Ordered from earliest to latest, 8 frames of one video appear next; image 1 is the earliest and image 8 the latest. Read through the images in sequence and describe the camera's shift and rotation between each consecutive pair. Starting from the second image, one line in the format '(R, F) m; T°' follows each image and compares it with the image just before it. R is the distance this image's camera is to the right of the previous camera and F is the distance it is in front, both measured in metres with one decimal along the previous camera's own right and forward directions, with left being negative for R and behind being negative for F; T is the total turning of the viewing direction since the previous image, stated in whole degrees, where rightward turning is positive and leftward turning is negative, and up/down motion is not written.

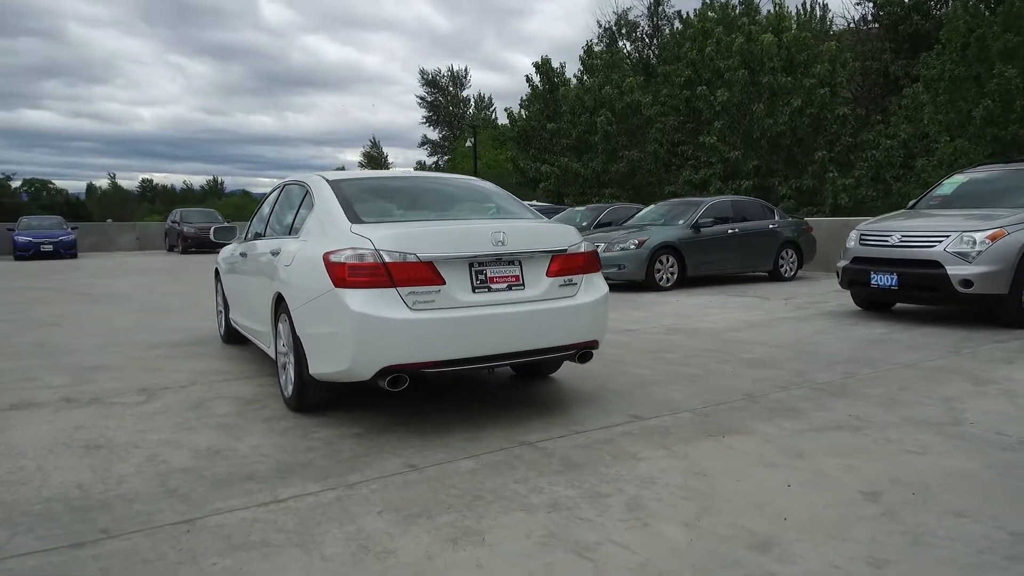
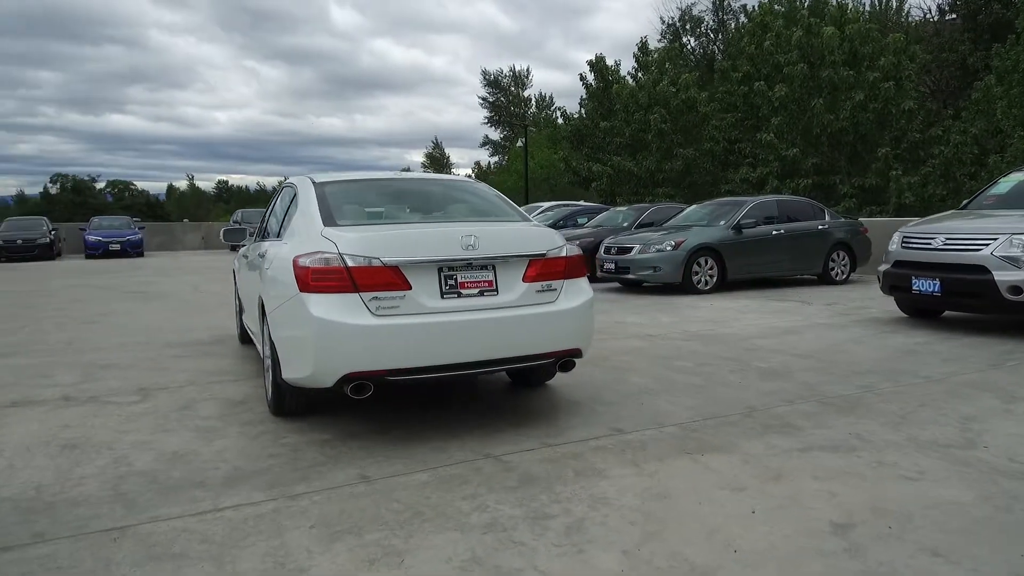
(+0.6, +0.2) m; -5°
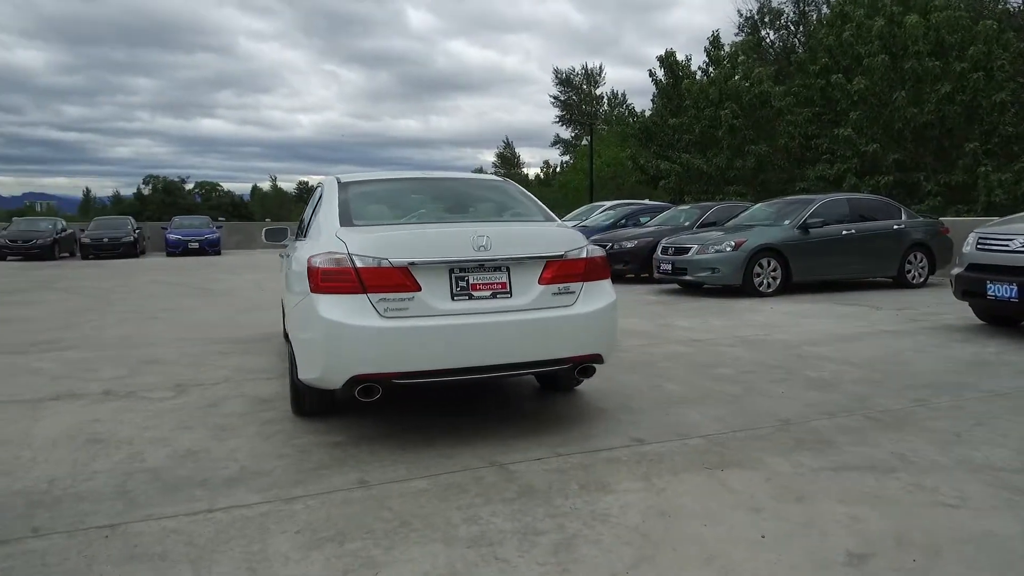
(+0.3, +0.2) m; -6°
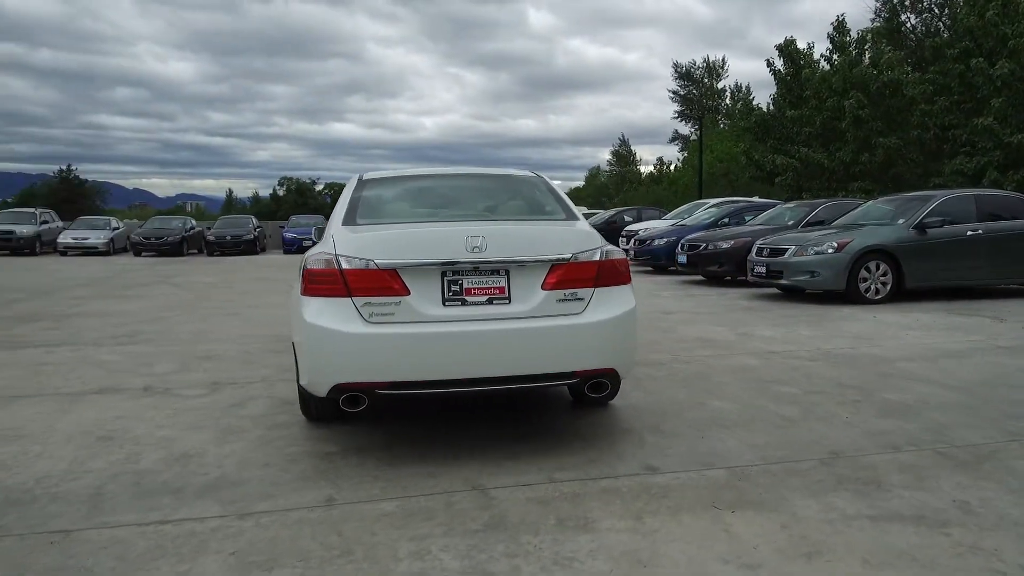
(+0.6, +0.4) m; -9°
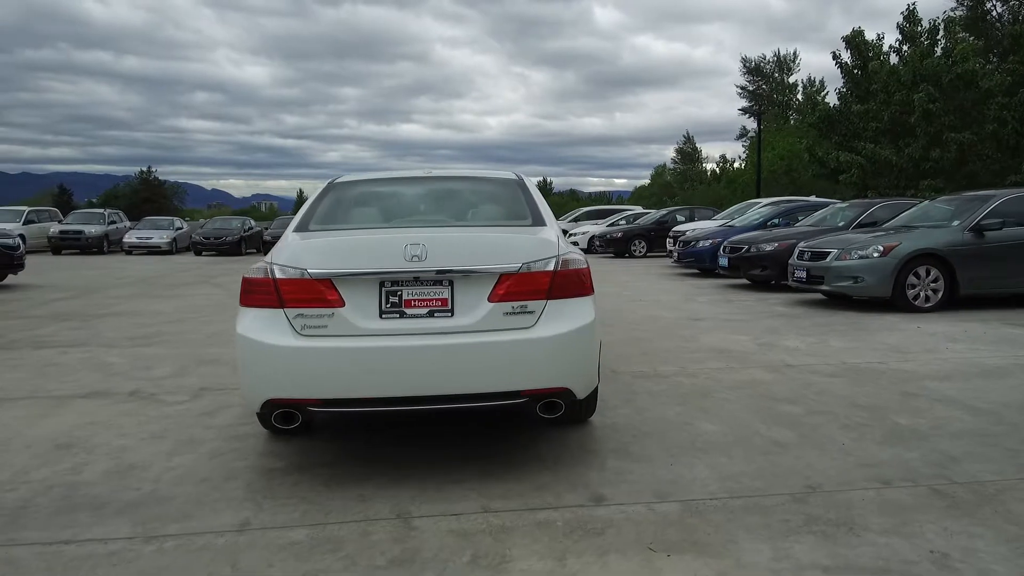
(+0.6, +0.3) m; -5°
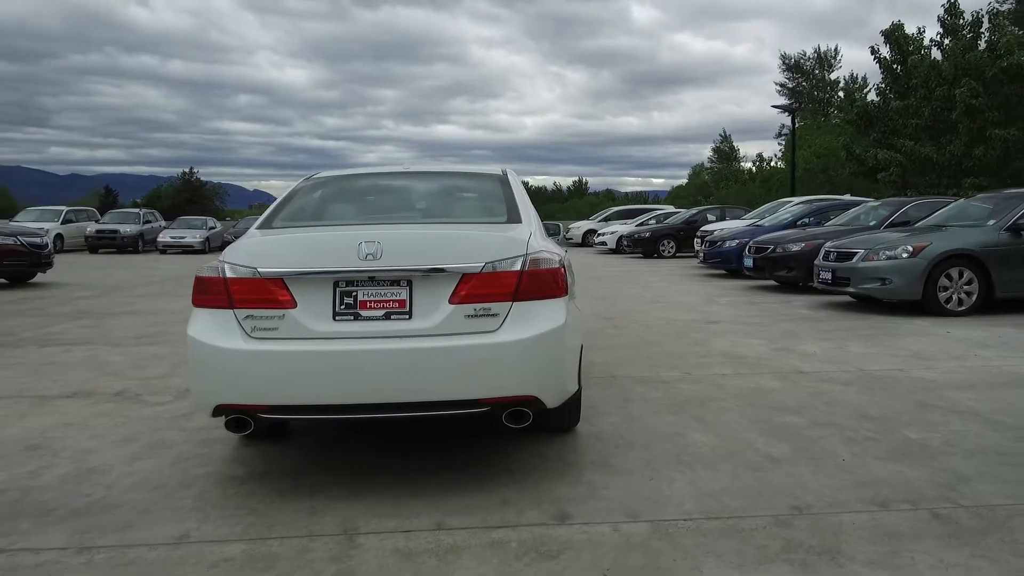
(+0.4, +0.2) m; -3°
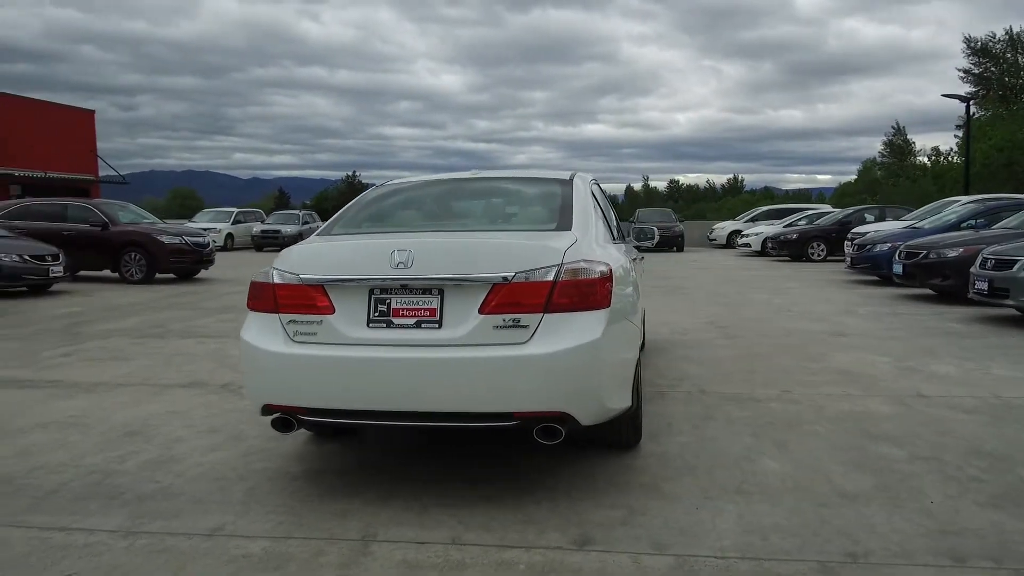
(+0.5, +0.2) m; -12°
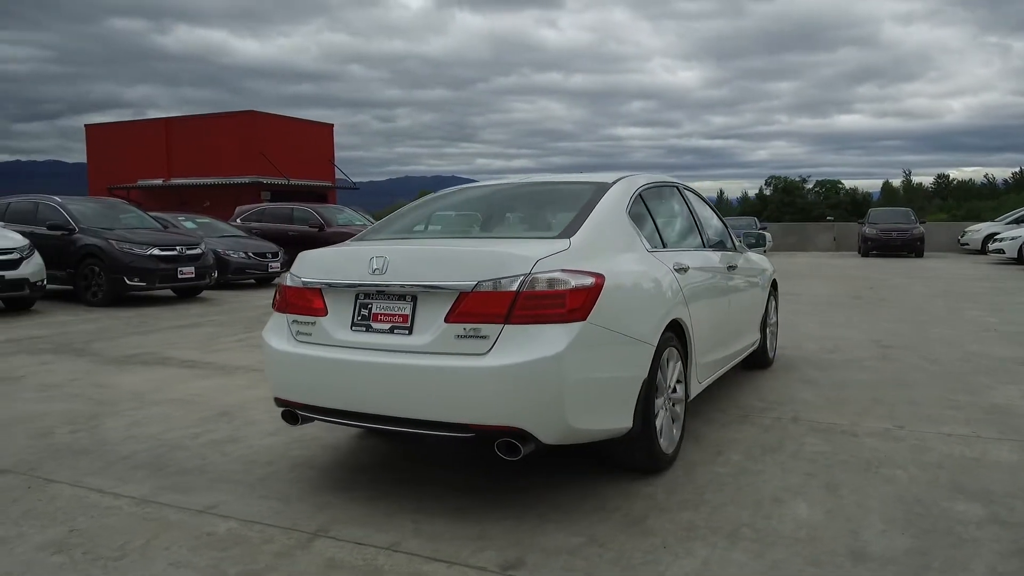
(+1.2, +0.3) m; -18°
